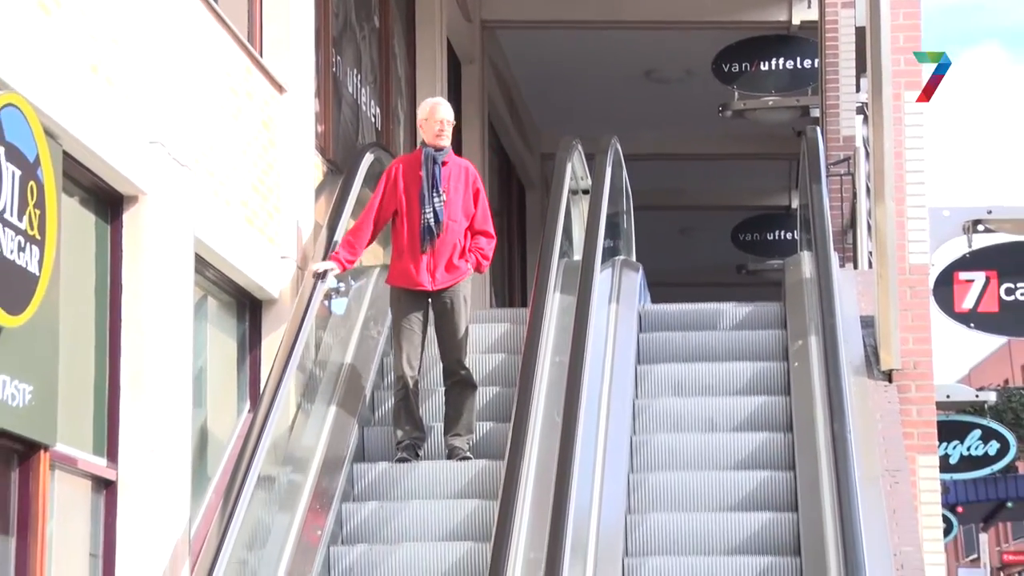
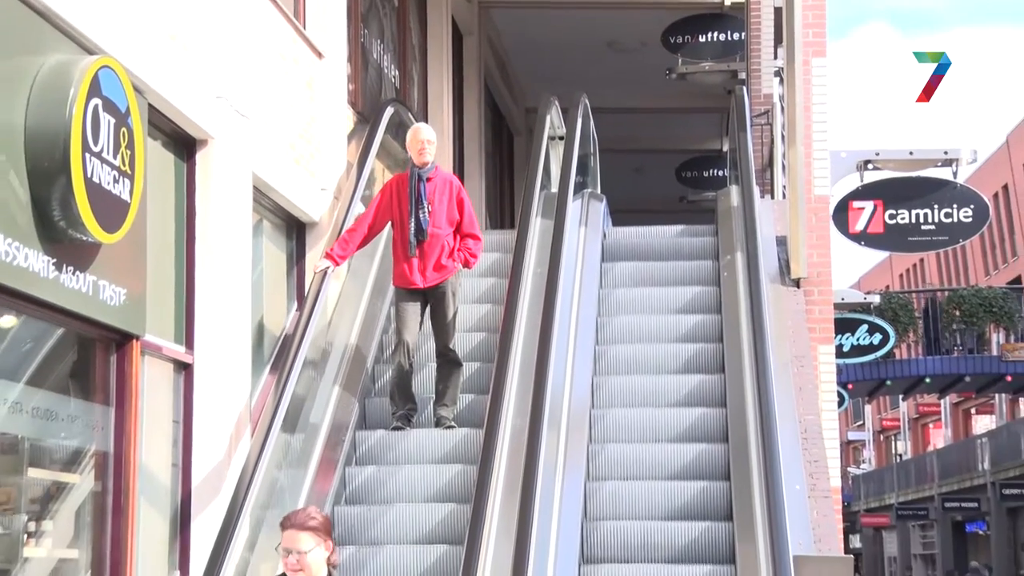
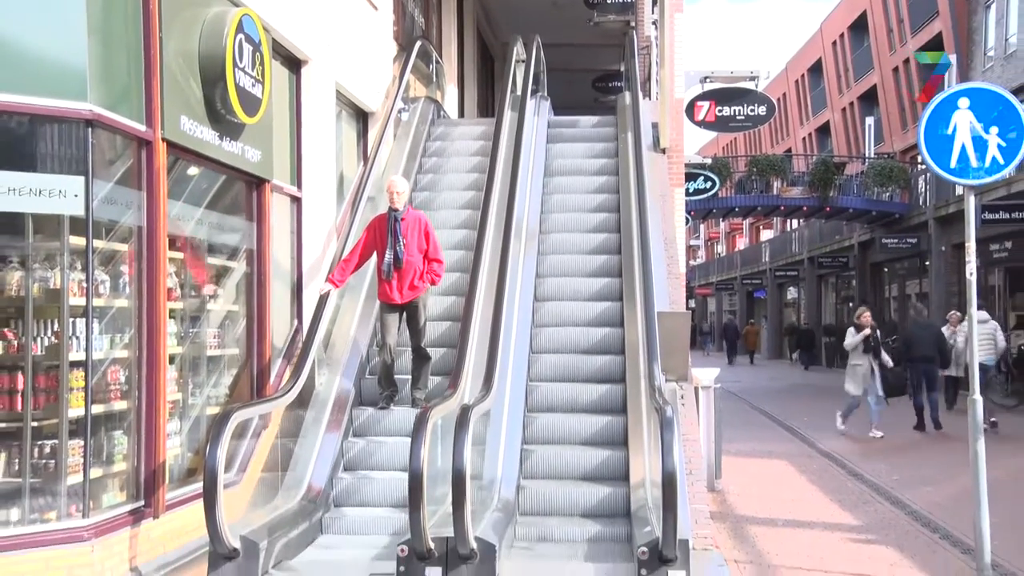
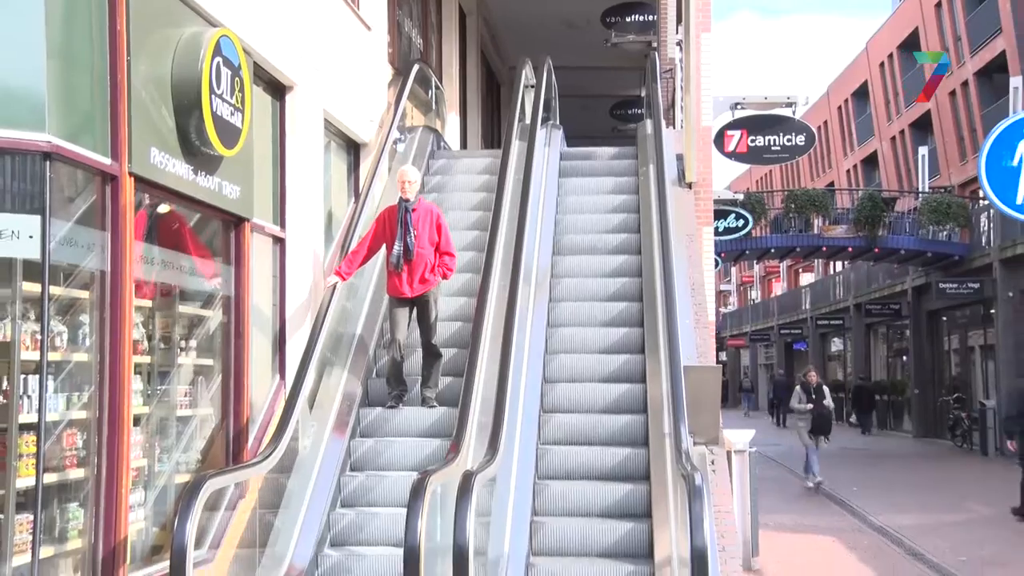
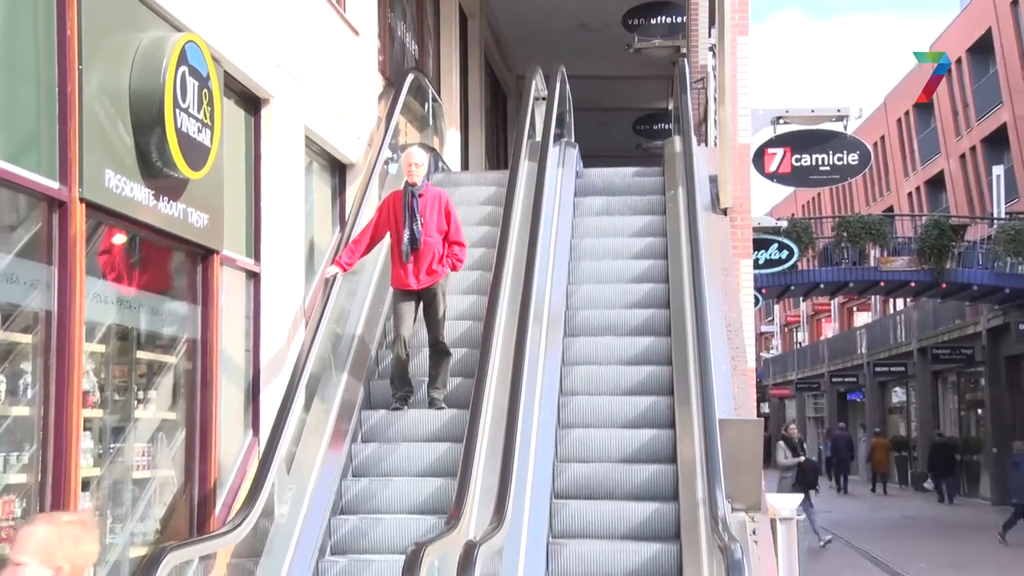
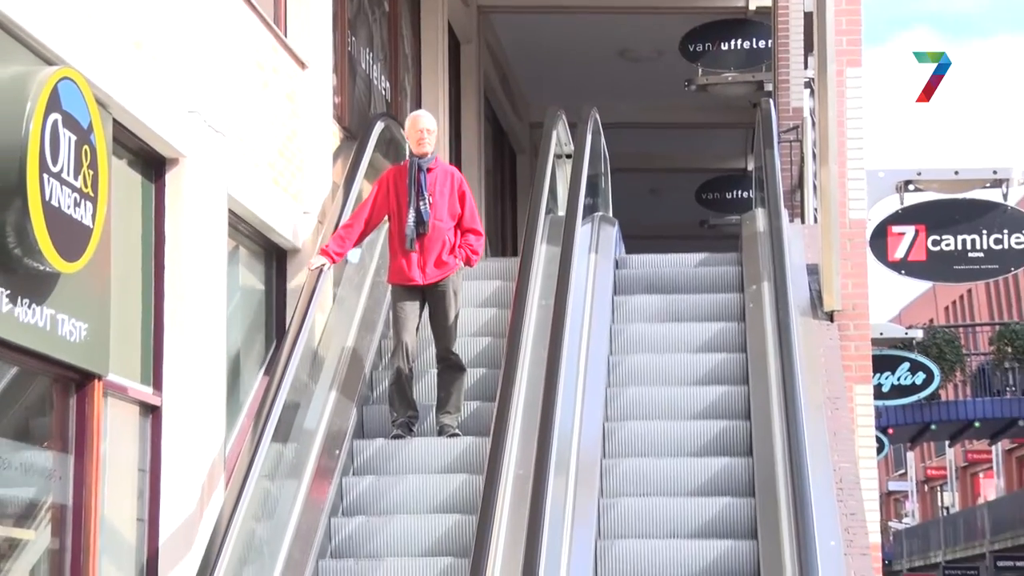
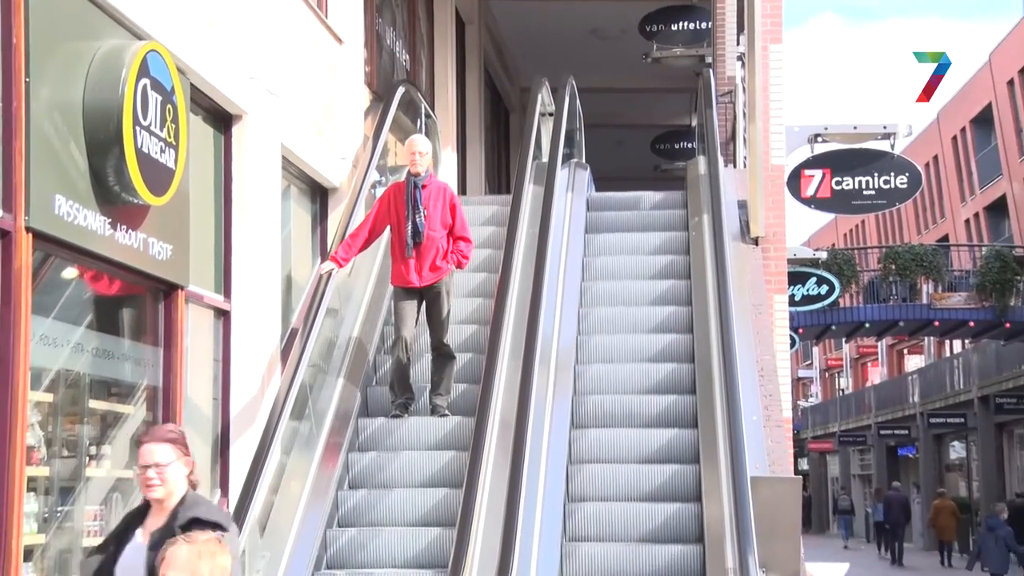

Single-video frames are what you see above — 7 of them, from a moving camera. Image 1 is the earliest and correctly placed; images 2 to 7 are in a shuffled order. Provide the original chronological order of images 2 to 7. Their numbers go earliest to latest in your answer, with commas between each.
6, 2, 7, 5, 4, 3
